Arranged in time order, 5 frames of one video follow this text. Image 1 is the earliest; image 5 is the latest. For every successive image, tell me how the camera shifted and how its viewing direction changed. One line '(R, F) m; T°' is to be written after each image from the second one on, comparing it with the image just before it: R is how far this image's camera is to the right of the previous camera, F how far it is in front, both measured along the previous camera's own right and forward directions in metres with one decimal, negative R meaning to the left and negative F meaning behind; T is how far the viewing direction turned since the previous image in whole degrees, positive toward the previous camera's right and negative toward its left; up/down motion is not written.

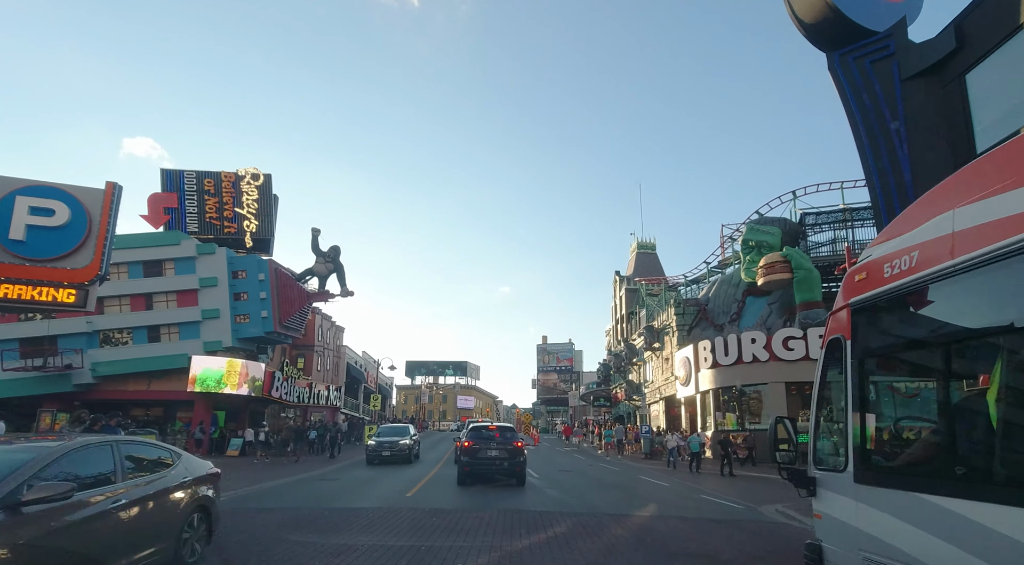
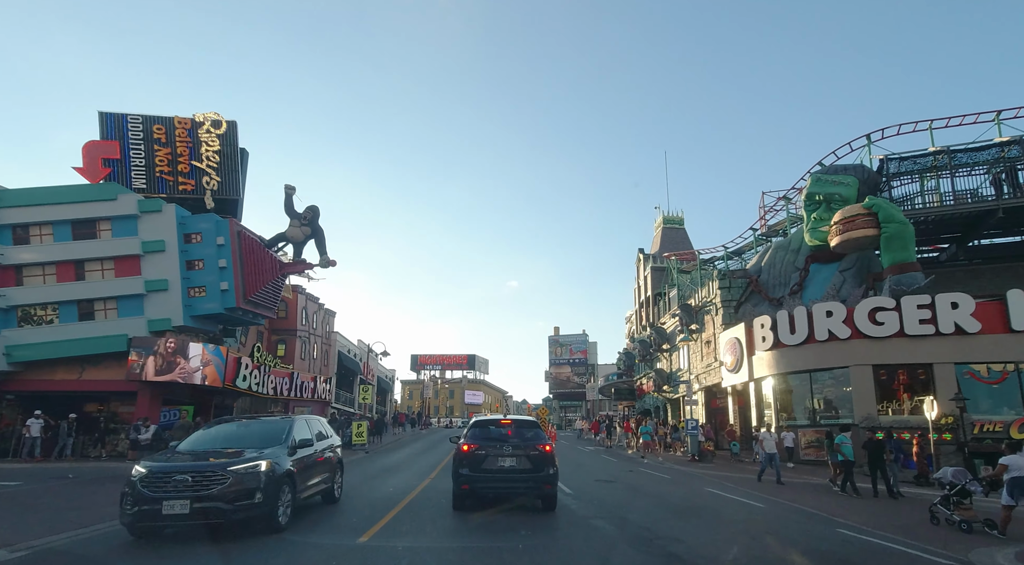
(-0.3, +5.8) m; -1°
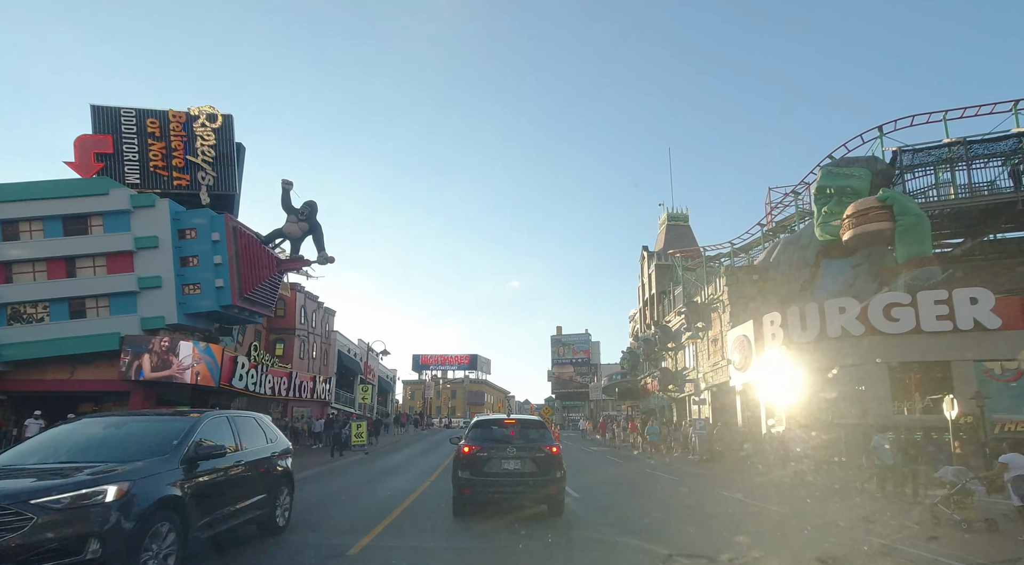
(0.0, +0.7) m; 0°
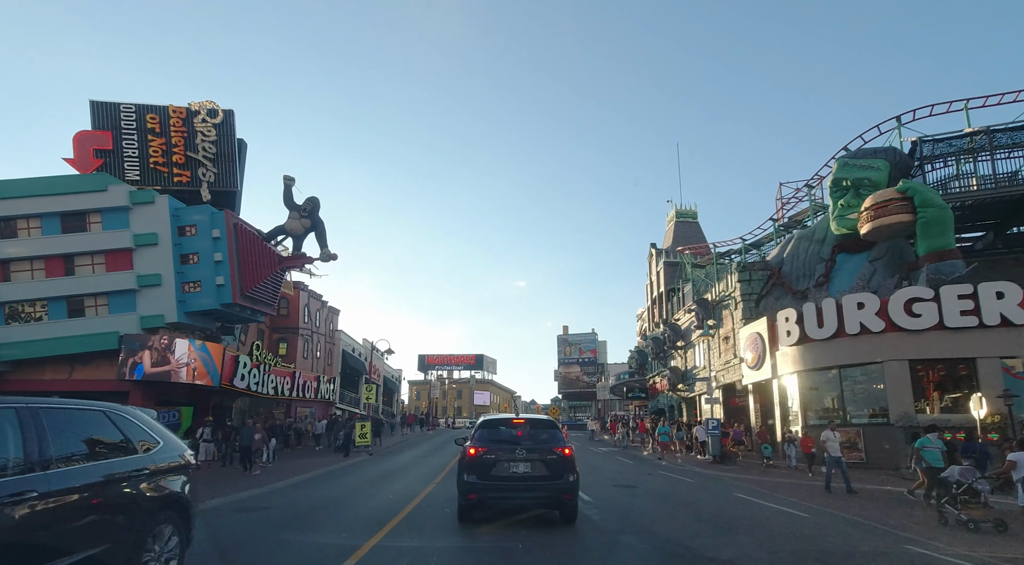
(-0.1, +0.6) m; -1°
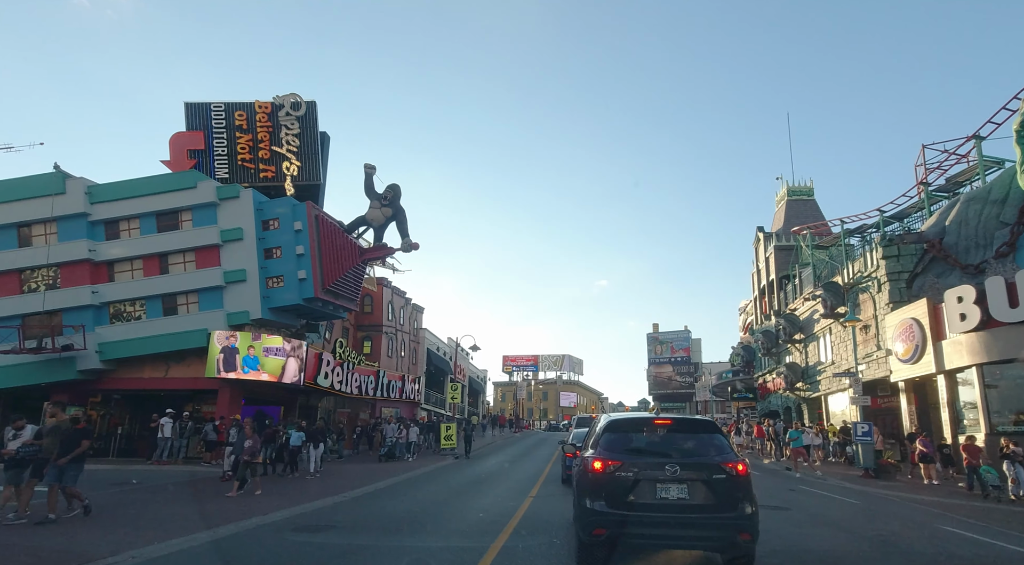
(-0.8, +2.7) m; -8°
